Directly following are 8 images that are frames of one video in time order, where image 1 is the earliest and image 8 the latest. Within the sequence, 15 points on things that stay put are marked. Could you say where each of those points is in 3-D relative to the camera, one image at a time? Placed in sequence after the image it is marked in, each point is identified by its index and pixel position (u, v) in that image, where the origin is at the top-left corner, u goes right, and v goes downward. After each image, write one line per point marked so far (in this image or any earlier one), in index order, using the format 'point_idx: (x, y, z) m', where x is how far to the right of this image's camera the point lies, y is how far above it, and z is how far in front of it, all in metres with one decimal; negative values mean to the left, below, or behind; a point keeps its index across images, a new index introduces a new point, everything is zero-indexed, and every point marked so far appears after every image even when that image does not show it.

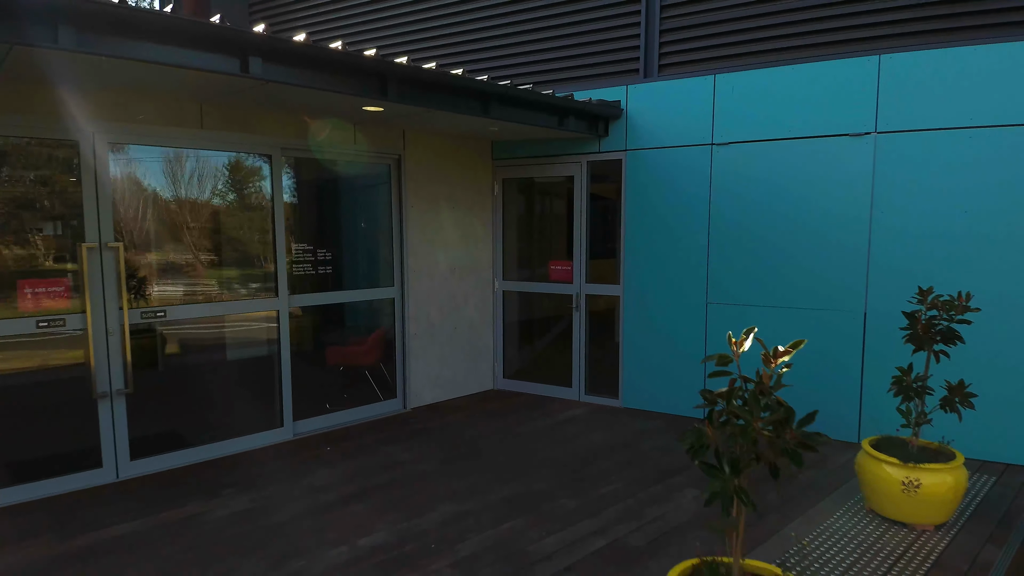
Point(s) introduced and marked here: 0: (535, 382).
0: (+0.2, -0.9, +5.6) m
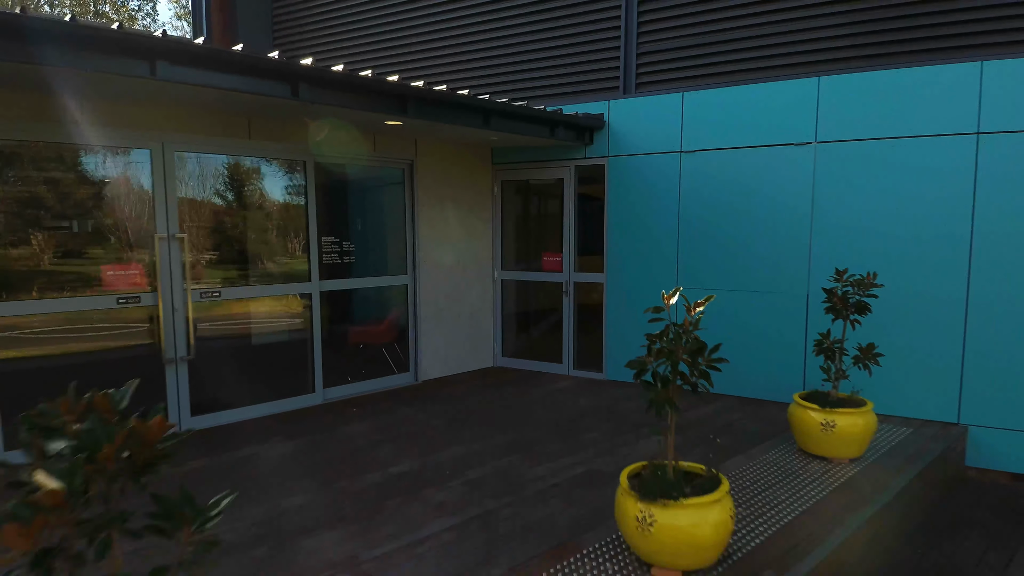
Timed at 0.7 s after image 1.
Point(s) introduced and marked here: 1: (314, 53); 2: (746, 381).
0: (+0.2, -0.8, +6.3) m
1: (-2.5, +3.0, +7.3) m
2: (+1.9, -0.8, +5.1) m
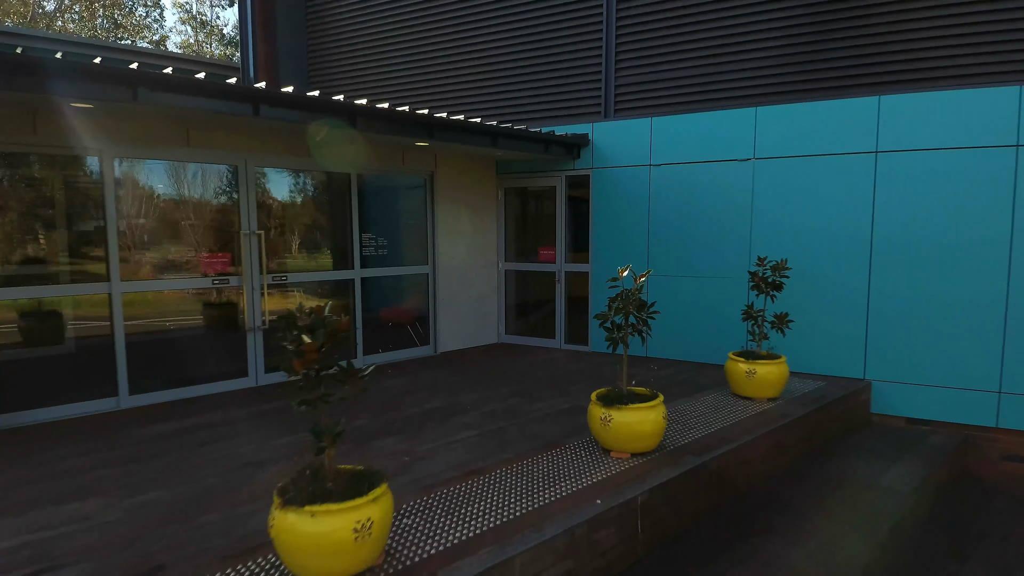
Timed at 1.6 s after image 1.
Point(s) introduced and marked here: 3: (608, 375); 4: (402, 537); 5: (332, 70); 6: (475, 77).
0: (+0.2, -0.6, +7.4) m
1: (-2.5, +3.1, +8.4) m
2: (+1.9, -0.7, +6.3) m
3: (+0.9, -0.8, +5.6) m
4: (-0.5, -1.2, +2.7) m
5: (-2.7, +3.3, +8.5) m
6: (-0.5, +2.7, +7.4) m
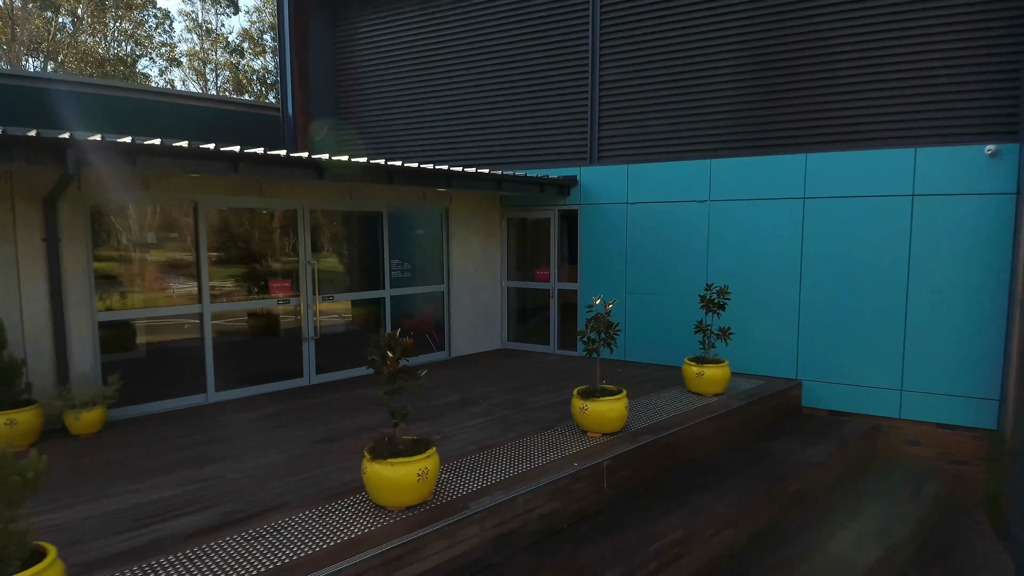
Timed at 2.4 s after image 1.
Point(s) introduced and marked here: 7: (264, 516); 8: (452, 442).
0: (+0.2, -0.8, +8.7) m
1: (-2.5, +2.9, +9.7) m
2: (+1.9, -0.9, +7.6) m
3: (+0.9, -1.0, +6.9) m
4: (-0.4, -1.4, +4.0) m
5: (-2.7, +3.1, +9.8) m
6: (-0.5, +2.5, +8.7) m
7: (-1.5, -1.4, +3.7) m
8: (-0.5, -1.3, +4.8) m
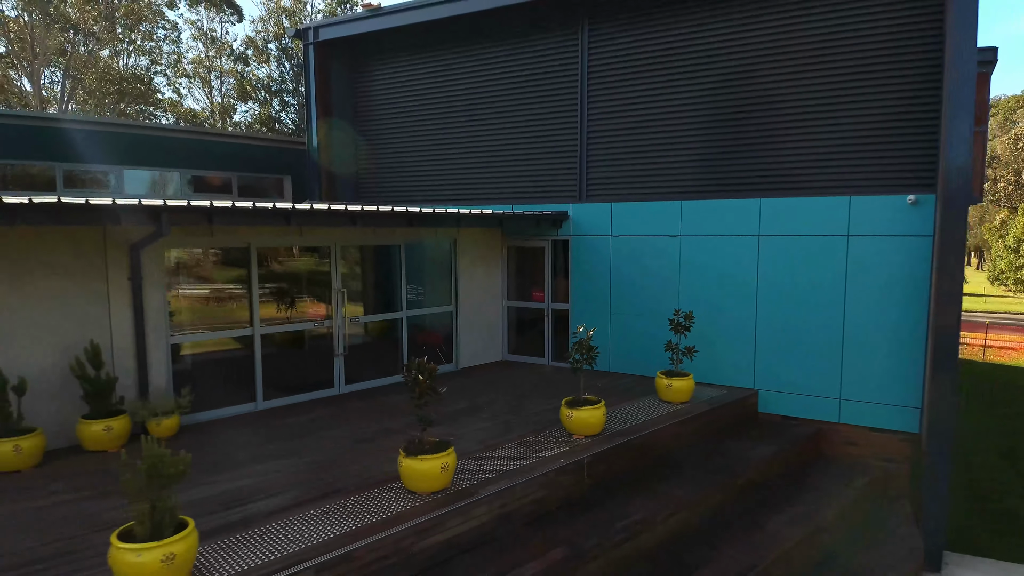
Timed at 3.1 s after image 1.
0: (+0.2, -1.1, +9.9) m
1: (-2.5, +2.6, +10.8) m
2: (+1.9, -1.2, +8.7) m
3: (+0.9, -1.3, +8.0) m
4: (-0.4, -1.7, +5.2) m
5: (-2.7, +2.8, +11.0) m
6: (-0.5, +2.2, +9.8) m
7: (-1.5, -1.7, +4.8) m
8: (-0.5, -1.6, +6.0) m
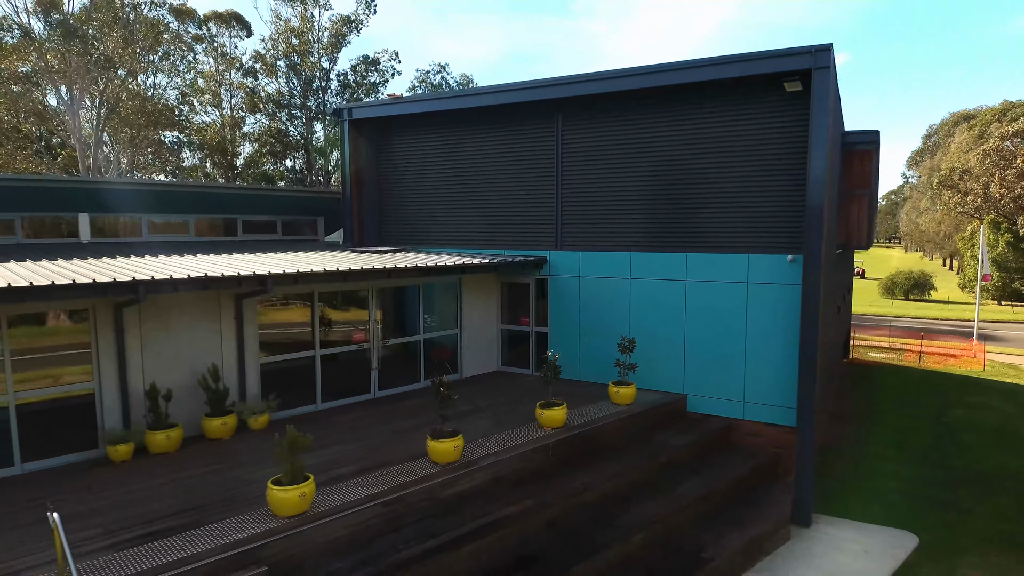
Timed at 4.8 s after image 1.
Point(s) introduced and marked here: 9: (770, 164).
0: (+0.1, -1.7, +12.6) m
1: (-2.6, +2.1, +13.5) m
2: (+1.8, -1.7, +11.4) m
3: (+0.8, -1.9, +10.7) m
4: (-0.6, -2.2, +7.9) m
5: (-2.9, +2.2, +13.7) m
6: (-0.7, +1.6, +12.5) m
7: (-1.7, -2.3, +7.5) m
8: (-0.6, -2.1, +8.7) m
9: (+4.2, +2.0, +9.6) m
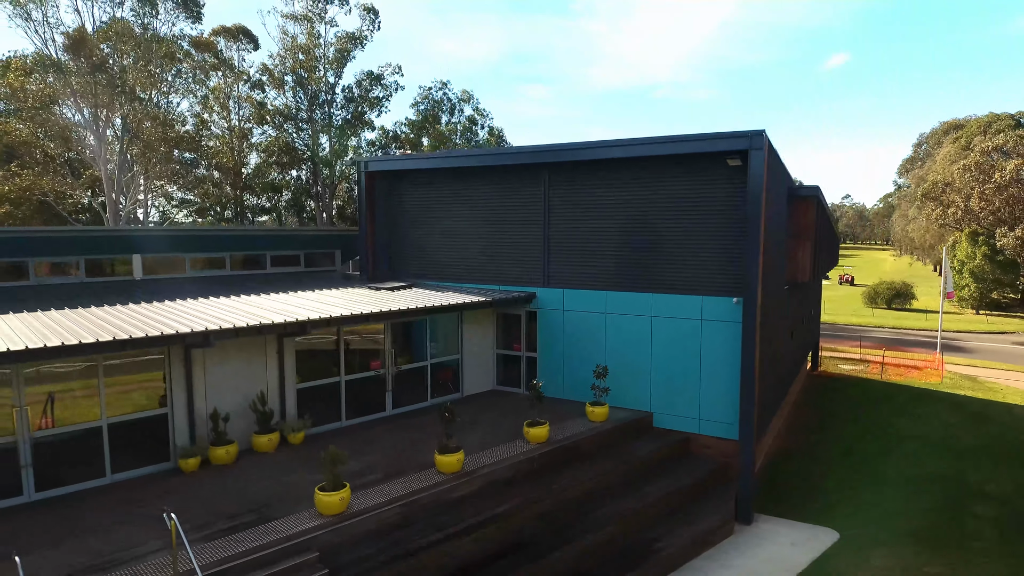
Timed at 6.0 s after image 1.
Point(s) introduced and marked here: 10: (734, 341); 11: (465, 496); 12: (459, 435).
0: (-0.1, -2.5, +14.6) m
1: (-2.8, +1.3, +15.5) m
2: (+1.6, -2.5, +13.4) m
3: (+0.6, -2.7, +12.7) m
4: (-0.8, -3.0, +9.8) m
5: (-3.0, +1.4, +15.6) m
6: (-0.8, +0.9, +14.5) m
7: (-1.8, -3.1, +9.5) m
8: (-0.8, -2.9, +10.6) m
9: (+4.1, +1.3, +11.6) m
10: (+4.4, -1.0, +11.6) m
11: (-0.8, -3.3, +9.4) m
12: (-1.1, -2.8, +11.2) m
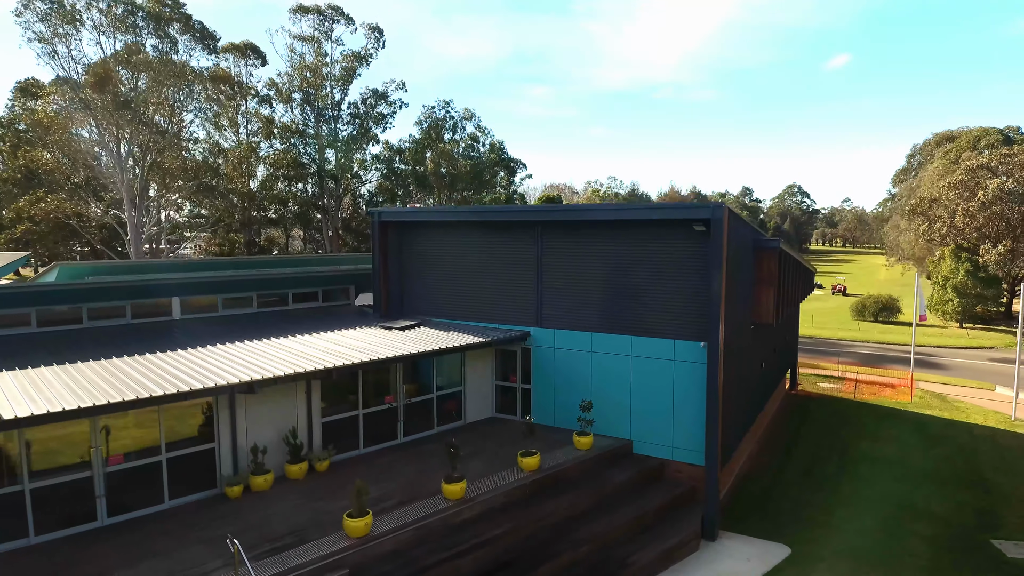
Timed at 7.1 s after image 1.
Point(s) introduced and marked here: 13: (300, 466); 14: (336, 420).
0: (-0.2, -3.5, +16.3) m
1: (-2.9, +0.2, +17.3) m
2: (+1.5, -3.6, +15.2) m
3: (+0.5, -3.7, +14.5) m
4: (-0.9, -4.1, +11.6) m
5: (-3.1, +0.4, +17.4) m
6: (-0.9, -0.2, +16.3) m
7: (-1.9, -4.1, +11.3) m
8: (-0.9, -4.0, +12.4) m
9: (+4.0, +0.2, +13.3) m
10: (+4.3, -2.1, +13.3) m
11: (-0.9, -4.4, +11.1) m
12: (-1.2, -3.9, +12.9) m
13: (-4.5, -3.8, +12.3) m
14: (-4.0, -3.1, +13.4) m
